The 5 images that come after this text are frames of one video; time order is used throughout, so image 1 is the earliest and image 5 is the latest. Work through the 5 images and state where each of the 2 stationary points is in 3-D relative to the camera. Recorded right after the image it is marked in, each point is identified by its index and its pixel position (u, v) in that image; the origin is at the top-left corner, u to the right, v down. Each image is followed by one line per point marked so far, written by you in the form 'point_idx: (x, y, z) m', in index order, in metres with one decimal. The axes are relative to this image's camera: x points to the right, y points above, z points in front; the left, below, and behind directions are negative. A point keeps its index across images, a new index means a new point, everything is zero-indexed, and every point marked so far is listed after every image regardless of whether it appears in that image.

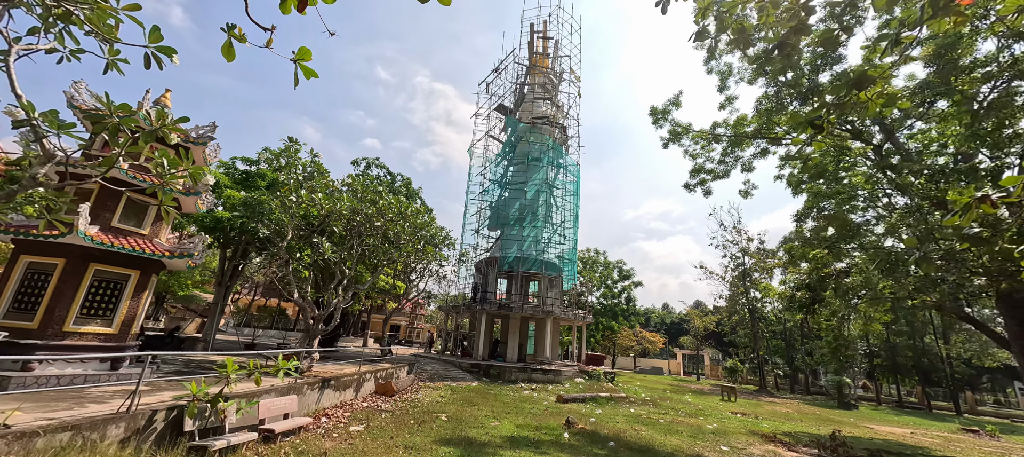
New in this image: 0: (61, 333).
0: (-7.0, -1.7, +6.0) m
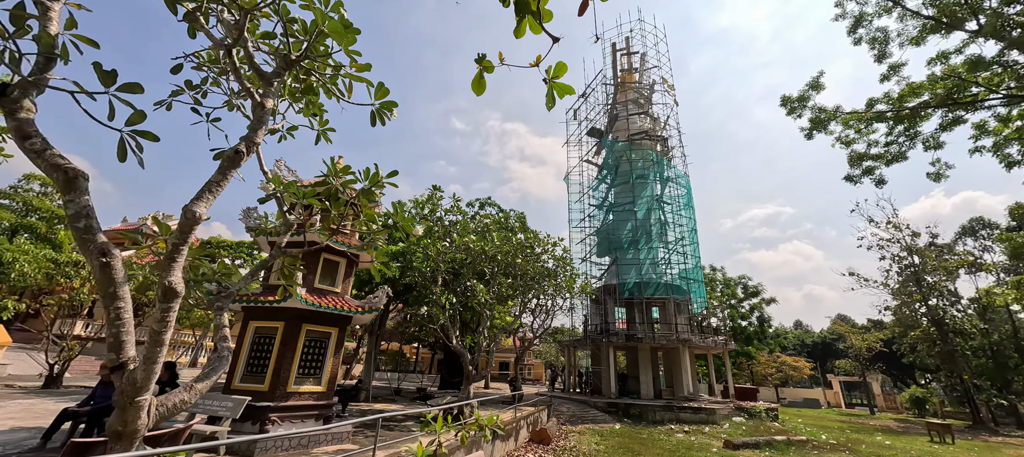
0: (-3.8, -2.8, +6.4) m
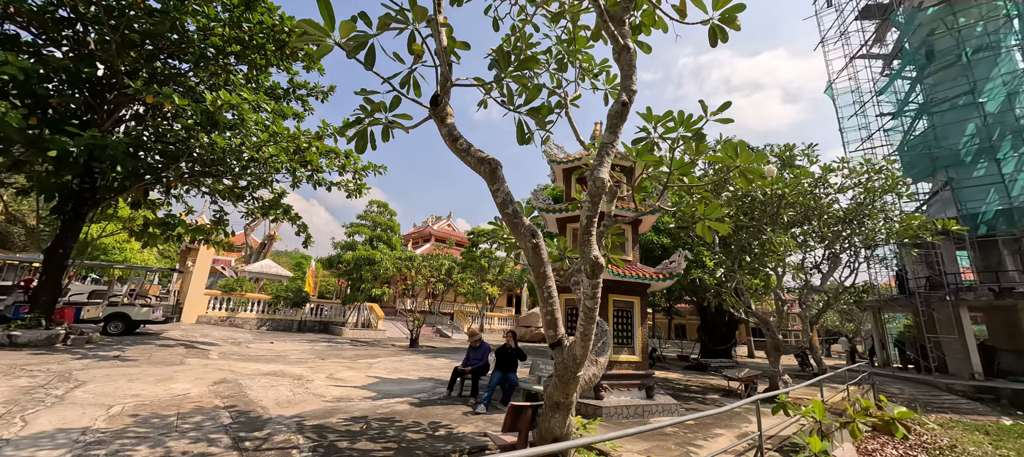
0: (+1.5, -2.3, +6.6) m
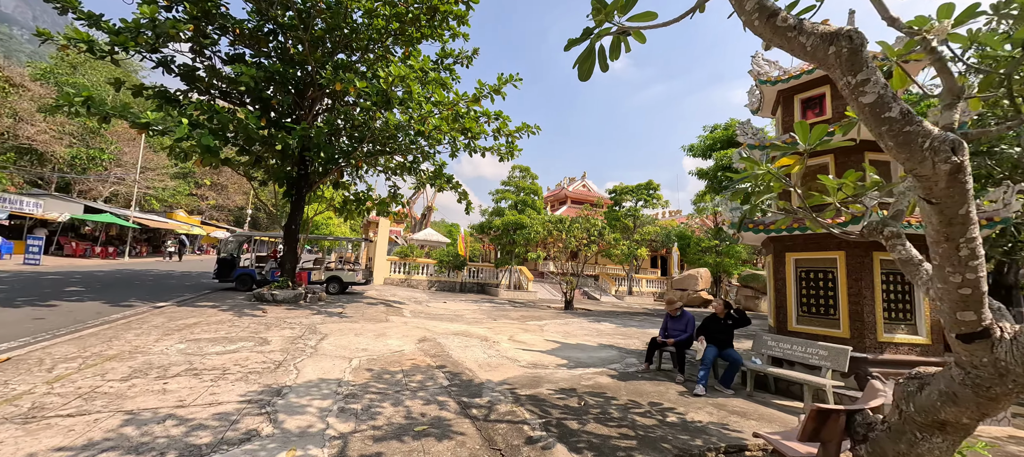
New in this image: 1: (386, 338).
0: (+4.4, -1.4, +5.0) m
1: (-2.1, -1.8, +6.1) m
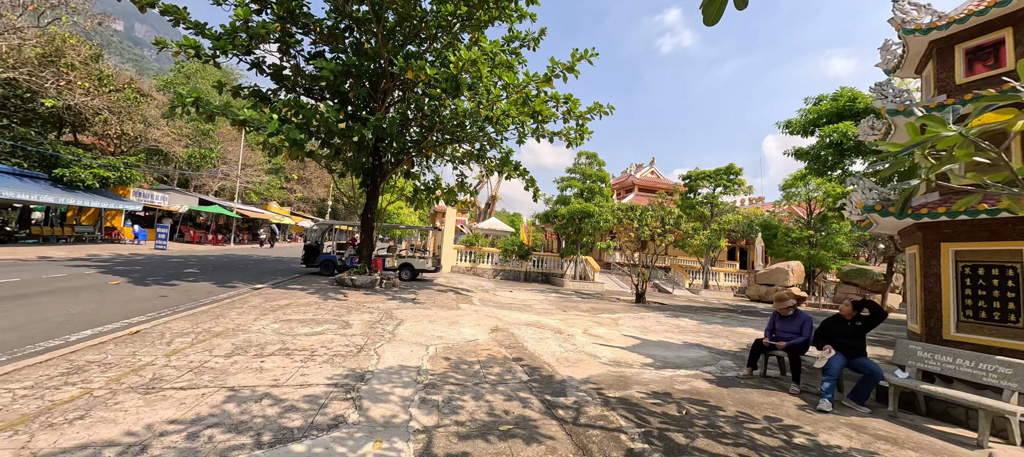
0: (+5.4, -1.3, +3.9) m
1: (-0.9, -1.6, +6.1) m
